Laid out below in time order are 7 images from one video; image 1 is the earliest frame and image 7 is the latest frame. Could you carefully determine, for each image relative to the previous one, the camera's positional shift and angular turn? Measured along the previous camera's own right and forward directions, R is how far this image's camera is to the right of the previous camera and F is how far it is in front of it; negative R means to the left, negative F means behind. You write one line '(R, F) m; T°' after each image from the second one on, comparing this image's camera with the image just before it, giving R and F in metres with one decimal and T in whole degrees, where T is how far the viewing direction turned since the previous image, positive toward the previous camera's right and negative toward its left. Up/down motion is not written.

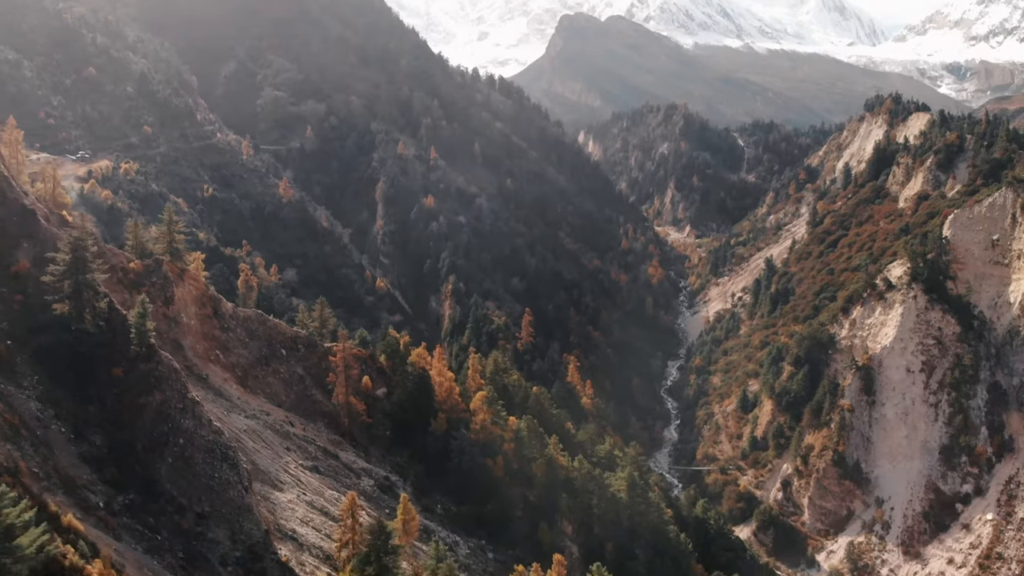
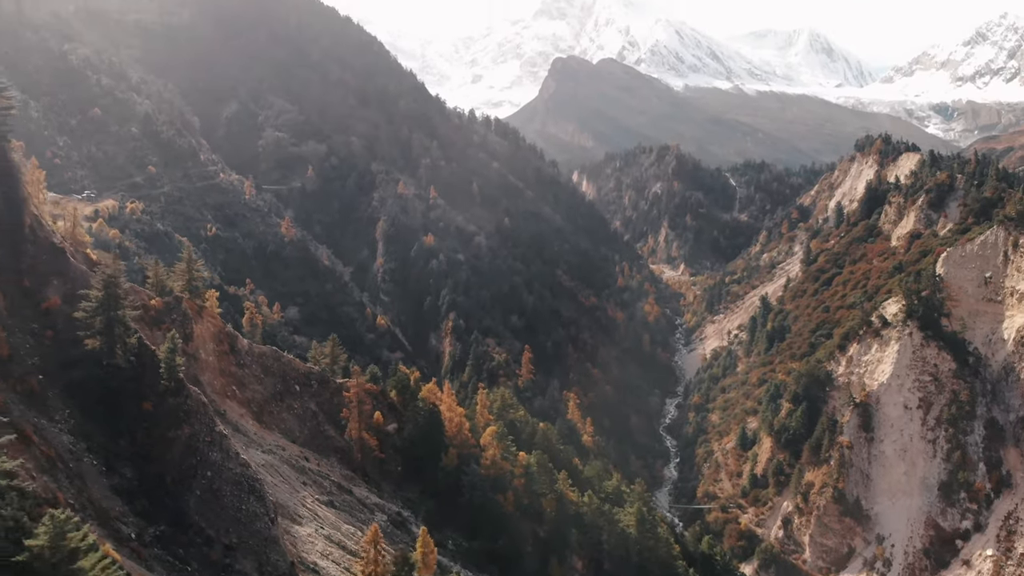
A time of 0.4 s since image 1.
(-1.1, -1.0) m; 0°
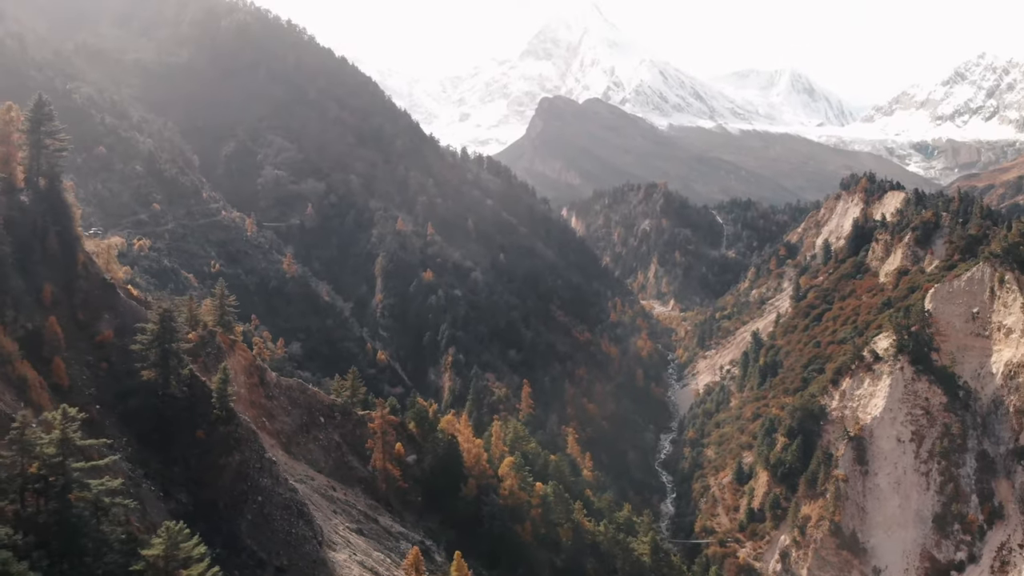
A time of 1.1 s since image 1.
(-2.0, -1.9) m; +1°
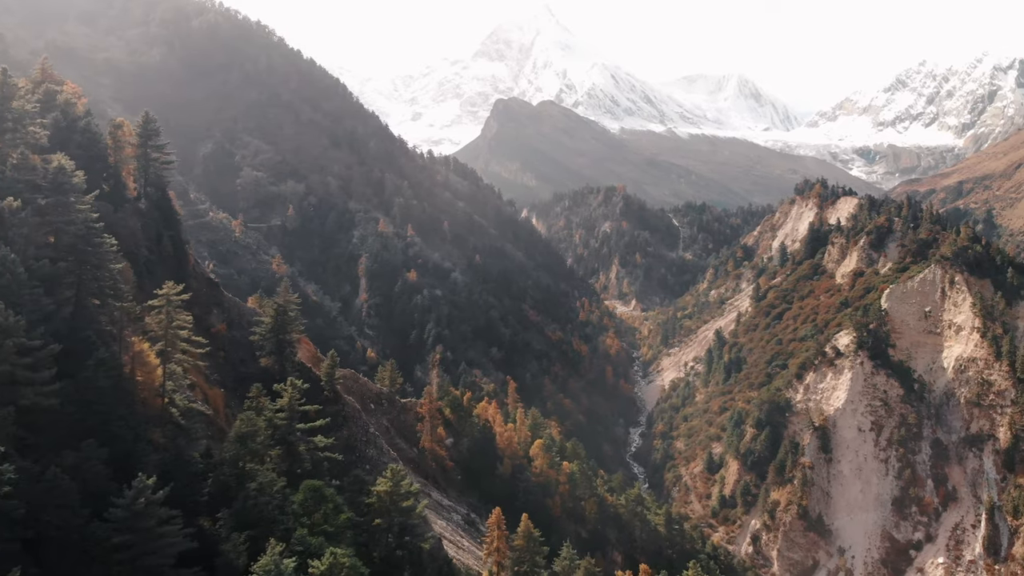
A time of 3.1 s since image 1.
(-5.7, -4.8) m; +4°
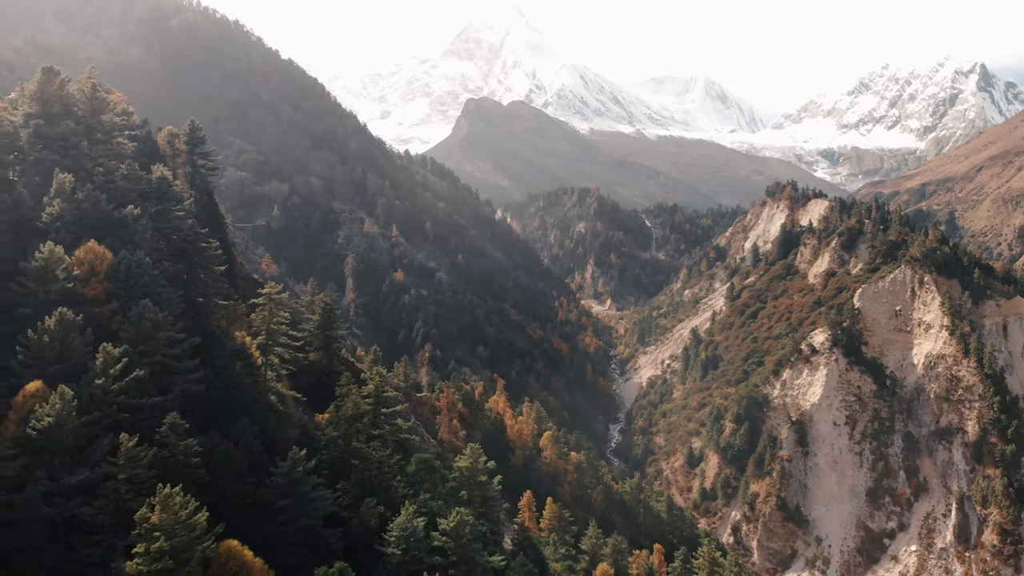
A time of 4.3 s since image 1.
(-3.2, -2.5) m; +2°
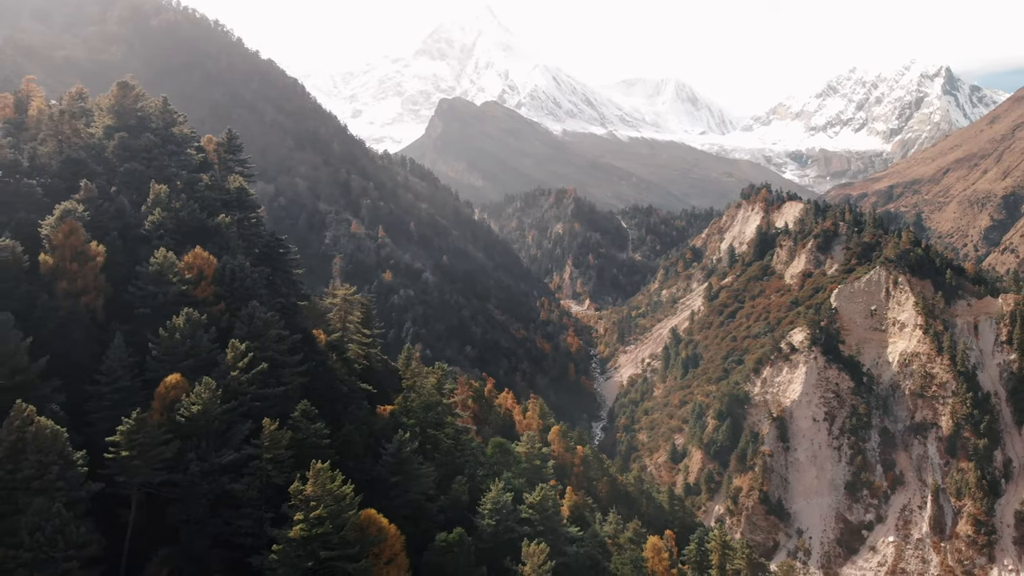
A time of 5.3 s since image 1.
(-3.0, -2.2) m; +2°
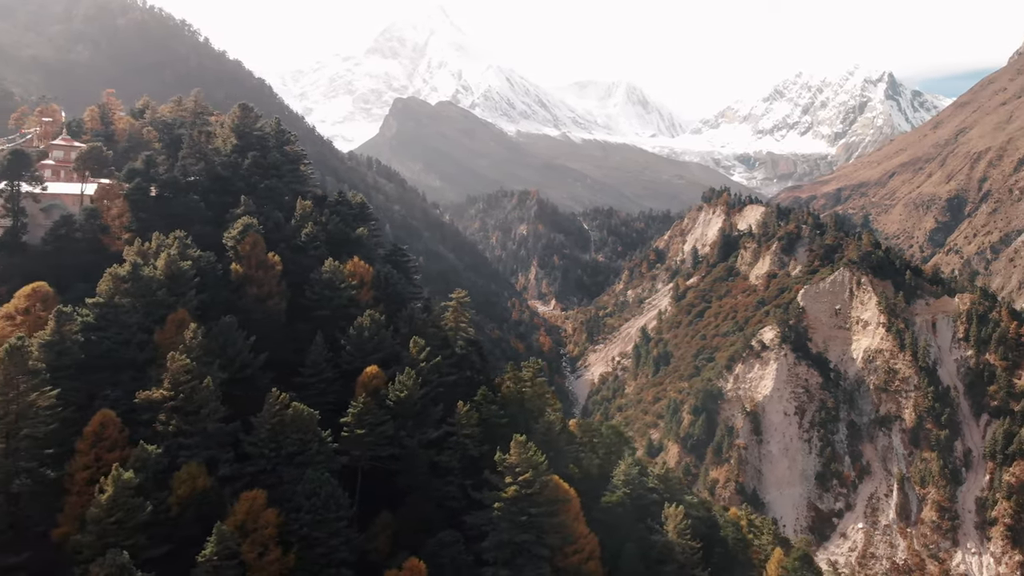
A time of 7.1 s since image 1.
(-5.9, -3.2) m; +3°
